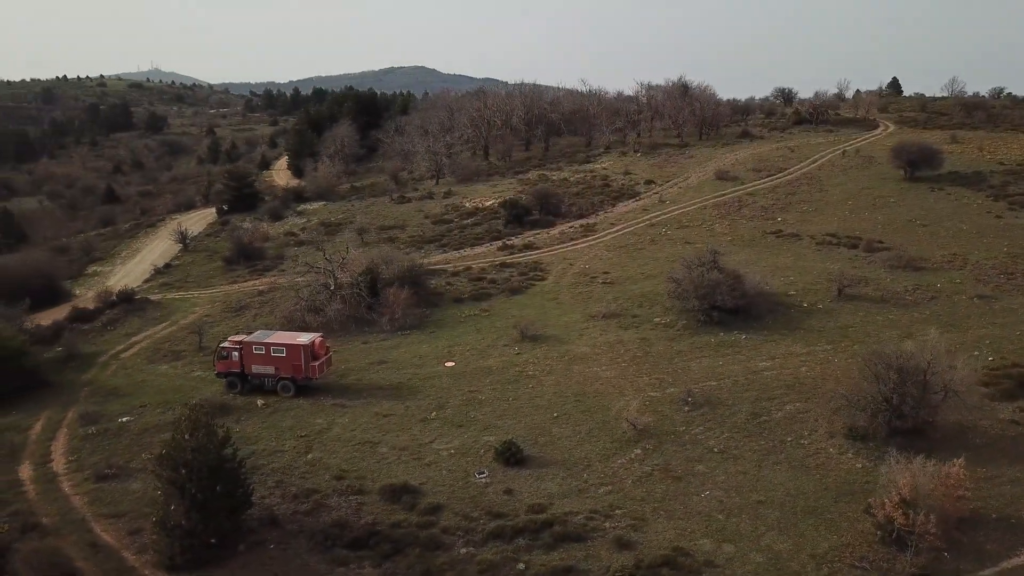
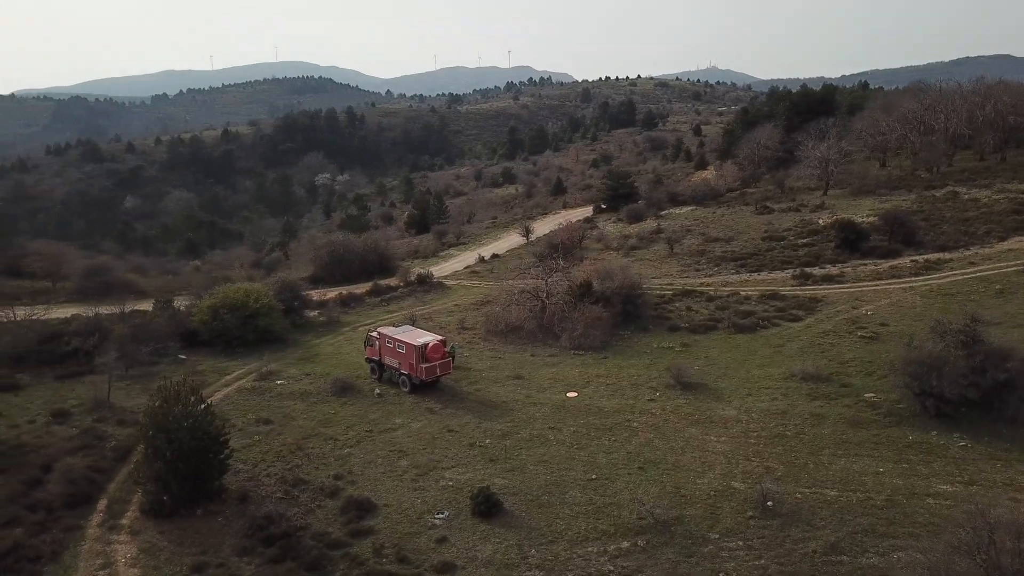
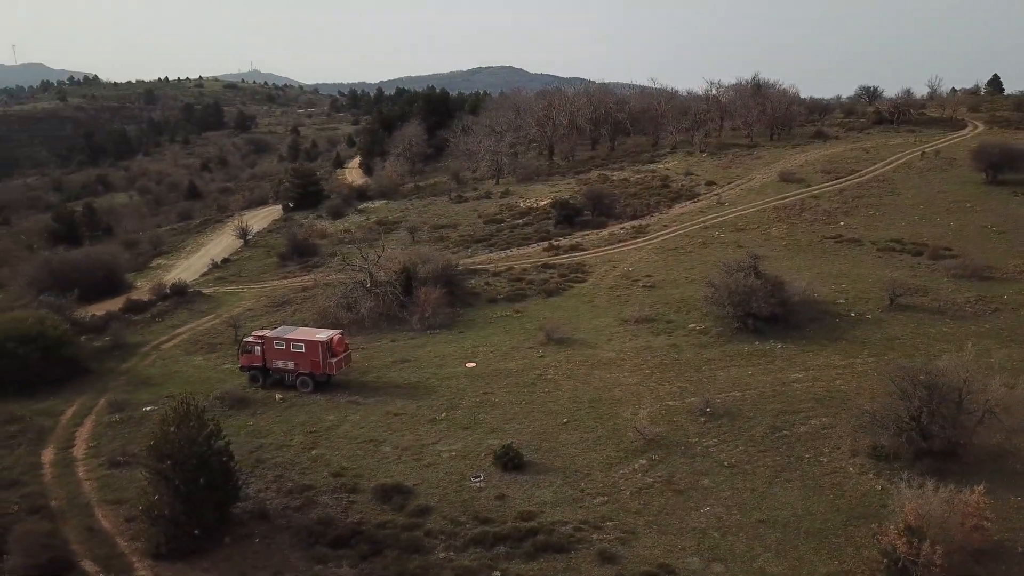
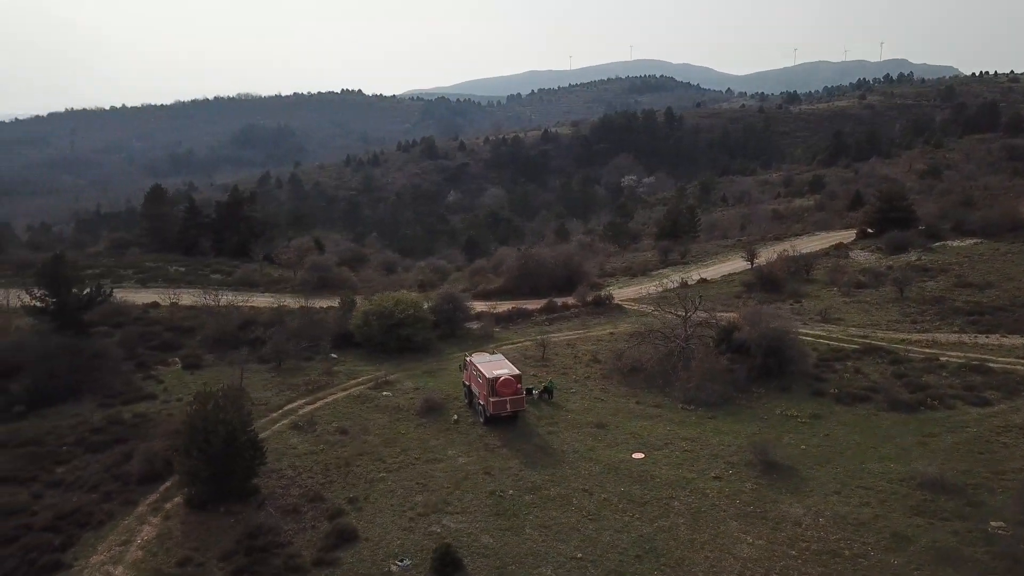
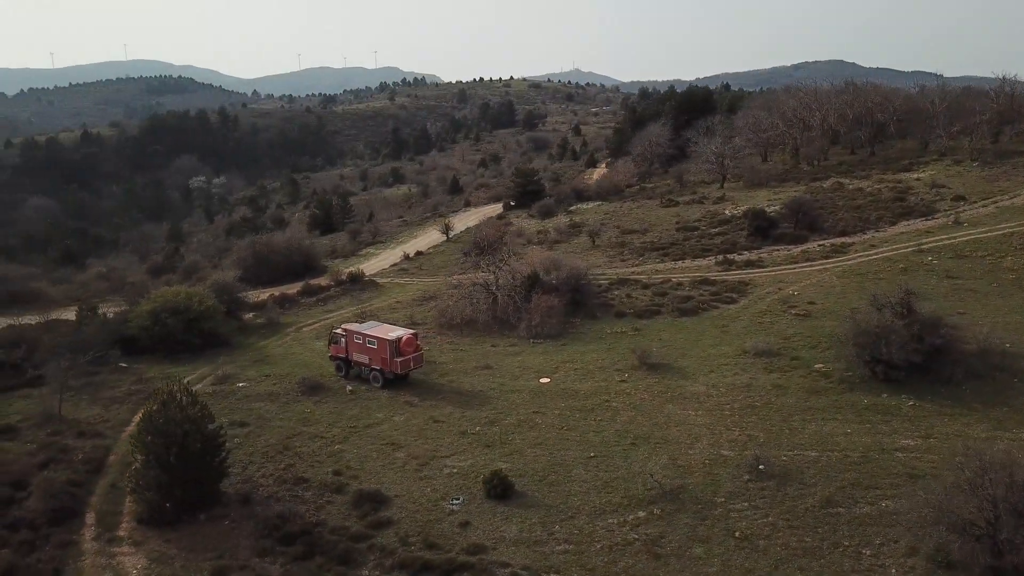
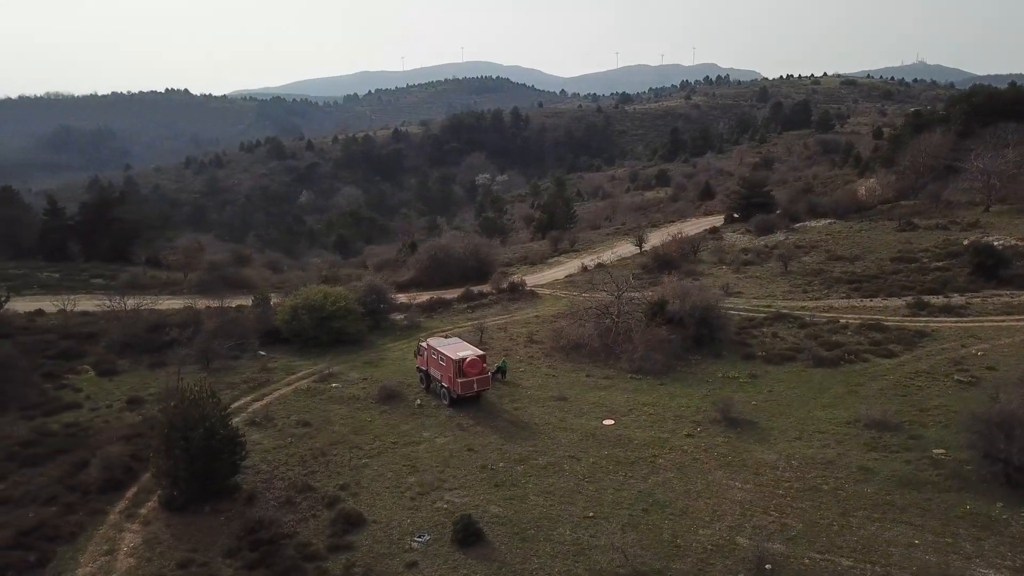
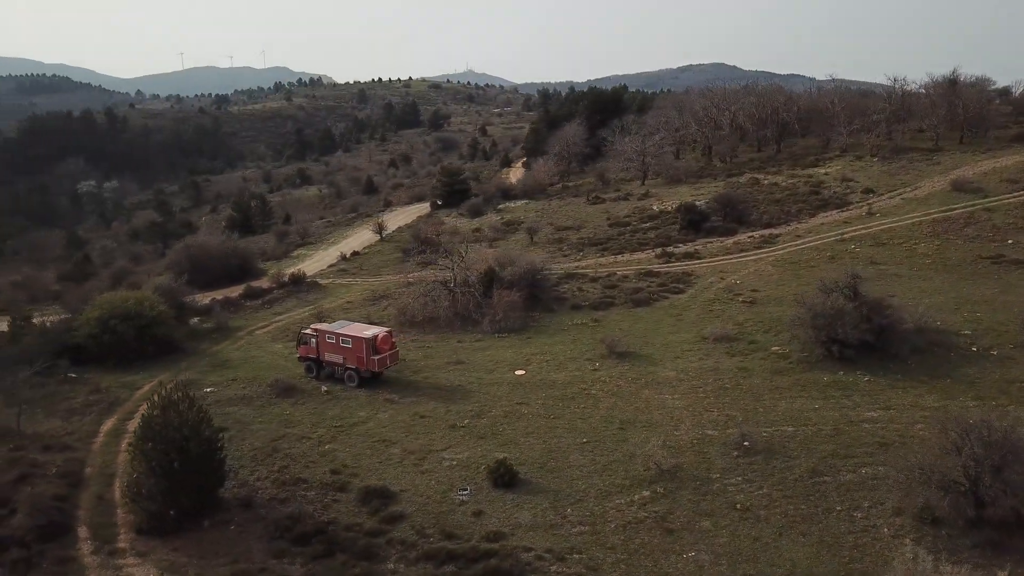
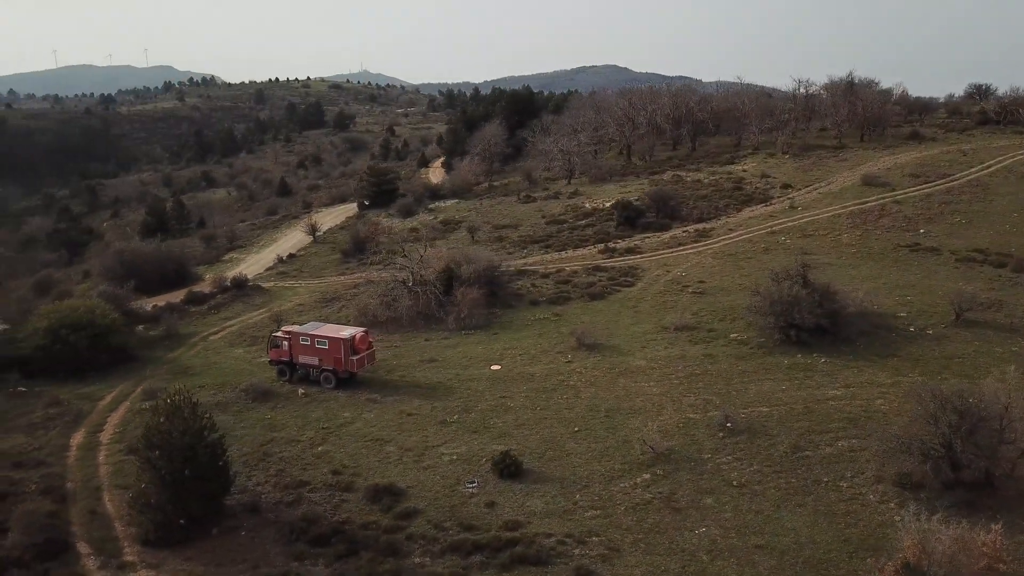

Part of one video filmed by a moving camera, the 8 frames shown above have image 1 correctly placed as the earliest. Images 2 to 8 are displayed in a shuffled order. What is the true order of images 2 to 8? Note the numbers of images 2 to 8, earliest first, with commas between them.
3, 8, 7, 5, 2, 6, 4
